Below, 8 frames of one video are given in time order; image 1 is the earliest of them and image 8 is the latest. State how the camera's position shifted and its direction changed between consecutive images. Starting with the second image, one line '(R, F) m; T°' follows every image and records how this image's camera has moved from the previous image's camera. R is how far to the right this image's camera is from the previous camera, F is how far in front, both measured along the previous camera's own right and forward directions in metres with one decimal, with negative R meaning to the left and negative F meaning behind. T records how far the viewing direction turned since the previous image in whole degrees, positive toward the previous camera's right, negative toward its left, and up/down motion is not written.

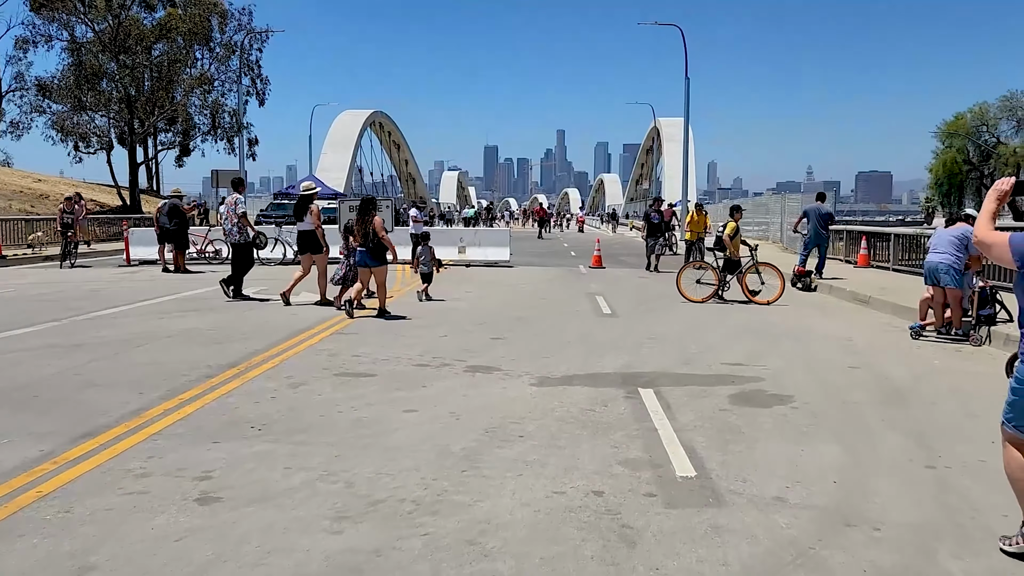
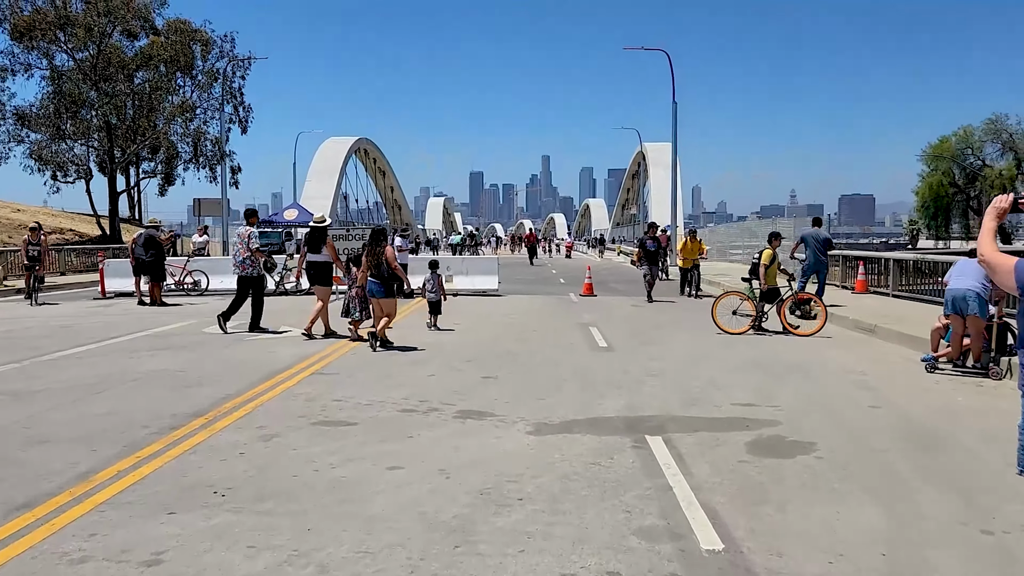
(-0.1, +0.7) m; +1°
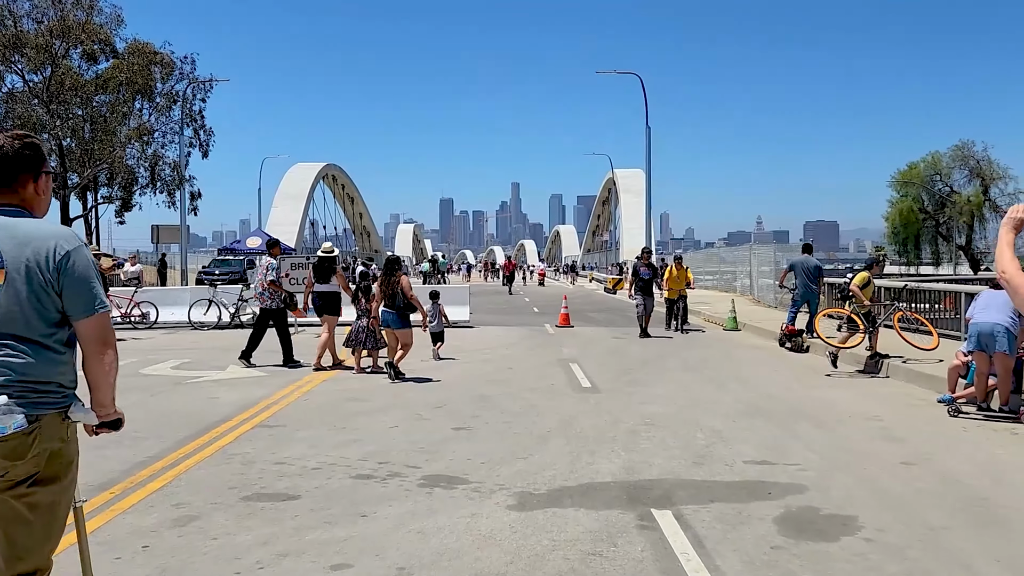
(0.0, +1.3) m; +2°
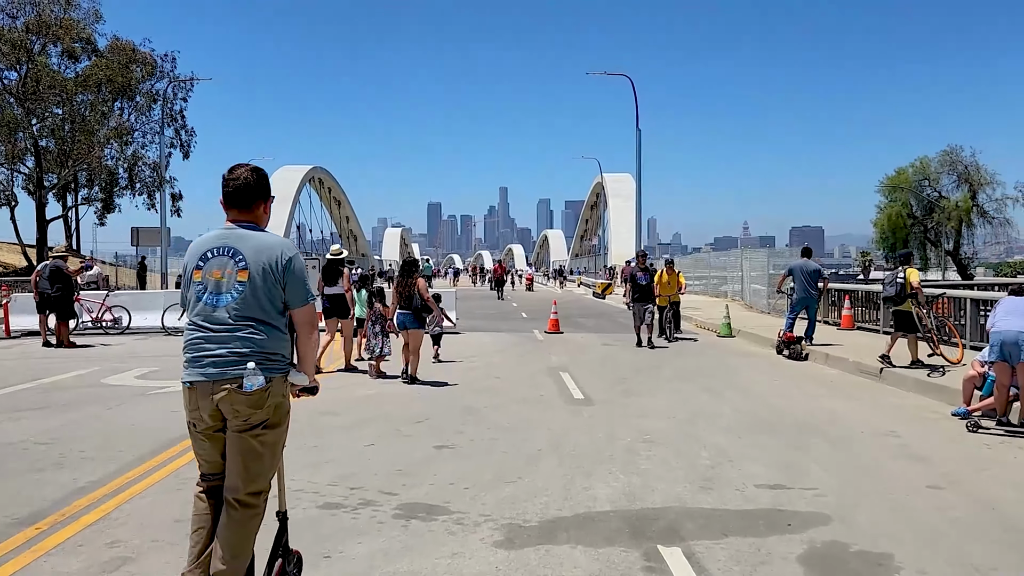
(0.0, +0.7) m; +1°
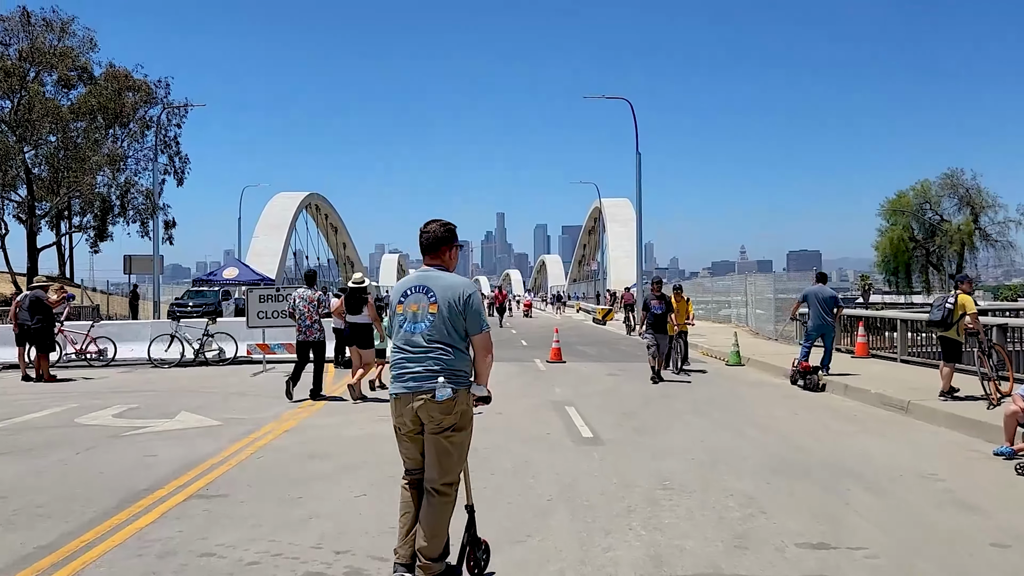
(-0.1, +0.7) m; 0°
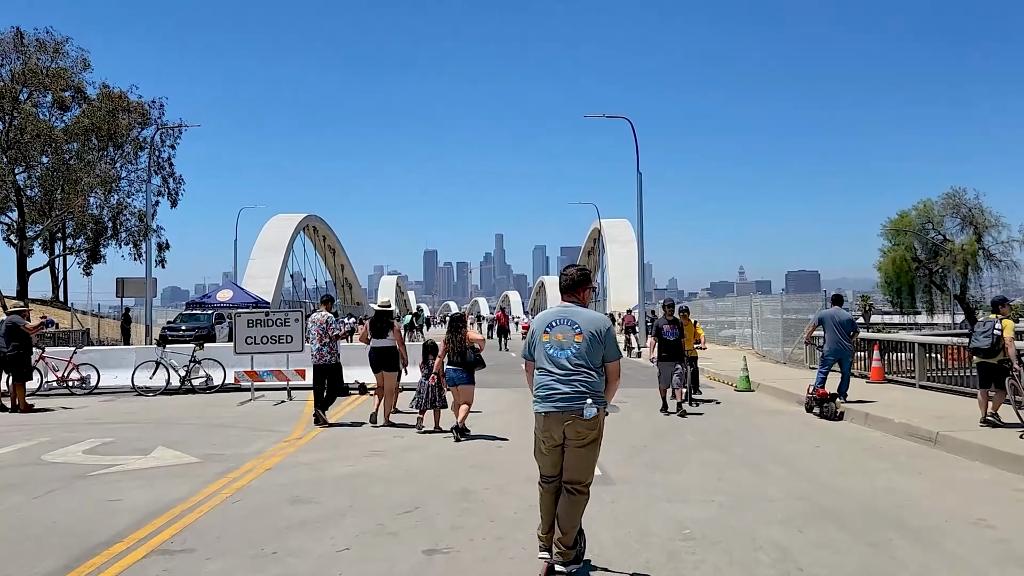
(0.0, +0.8) m; 0°
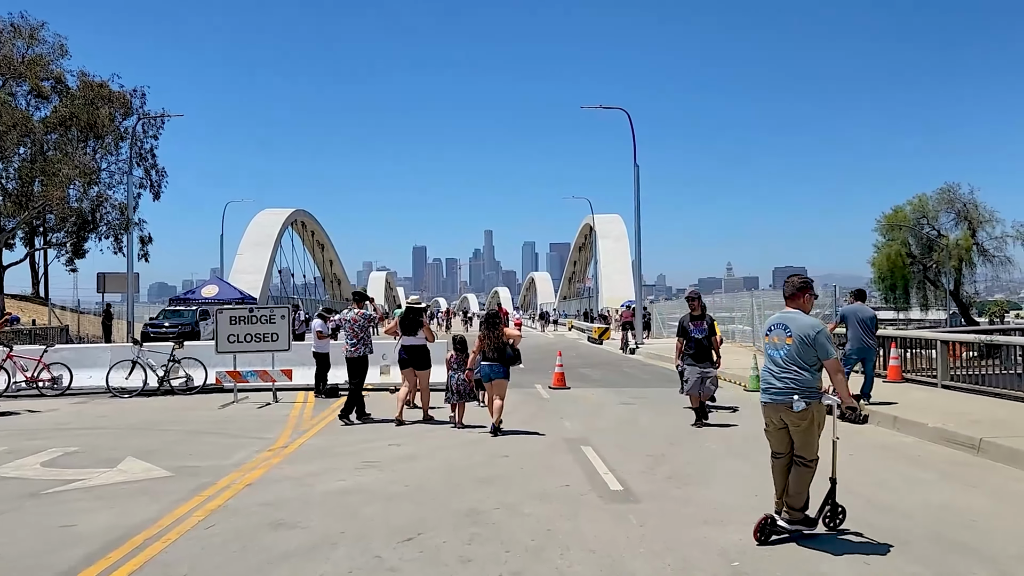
(-0.2, +1.0) m; +1°
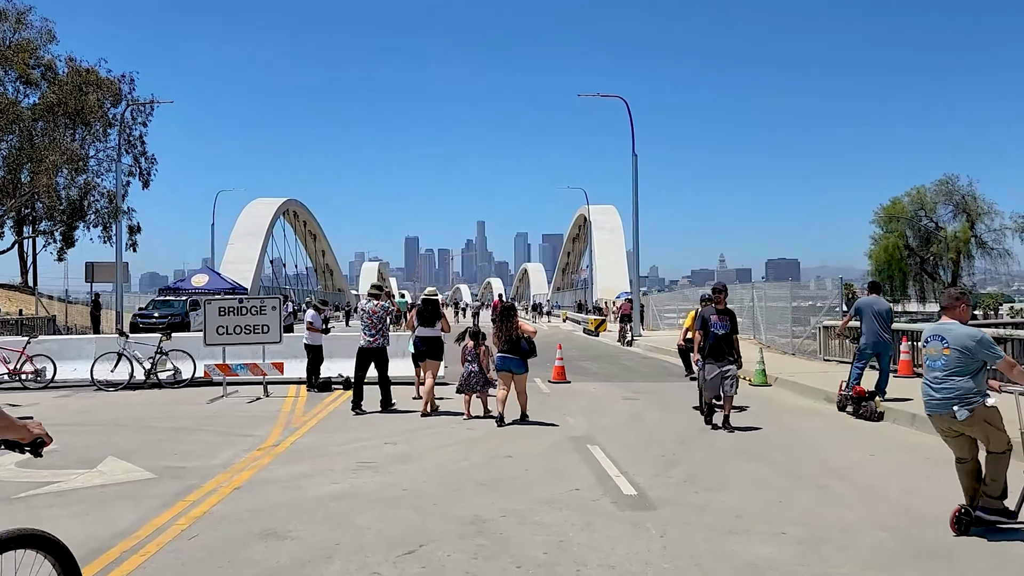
(-0.1, +0.6) m; 0°
